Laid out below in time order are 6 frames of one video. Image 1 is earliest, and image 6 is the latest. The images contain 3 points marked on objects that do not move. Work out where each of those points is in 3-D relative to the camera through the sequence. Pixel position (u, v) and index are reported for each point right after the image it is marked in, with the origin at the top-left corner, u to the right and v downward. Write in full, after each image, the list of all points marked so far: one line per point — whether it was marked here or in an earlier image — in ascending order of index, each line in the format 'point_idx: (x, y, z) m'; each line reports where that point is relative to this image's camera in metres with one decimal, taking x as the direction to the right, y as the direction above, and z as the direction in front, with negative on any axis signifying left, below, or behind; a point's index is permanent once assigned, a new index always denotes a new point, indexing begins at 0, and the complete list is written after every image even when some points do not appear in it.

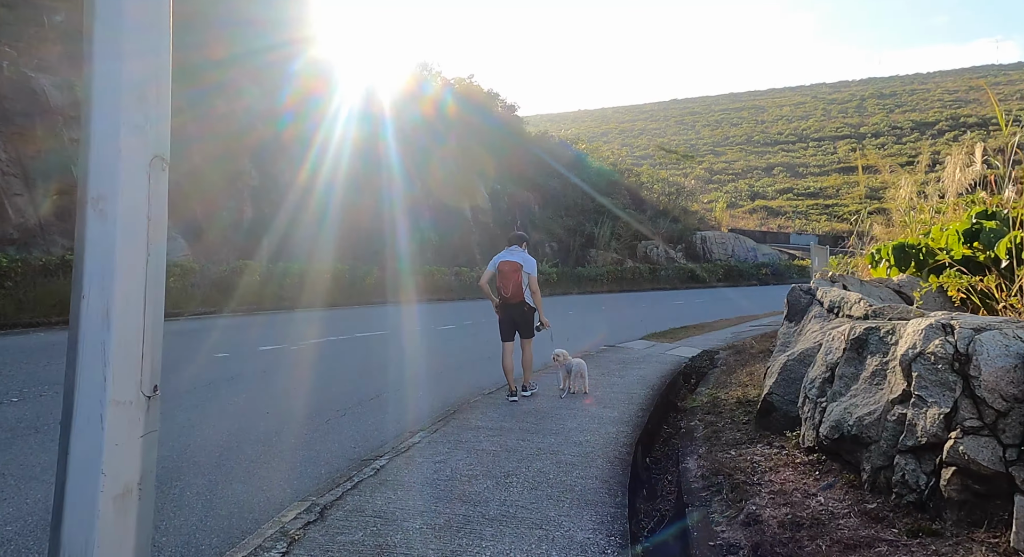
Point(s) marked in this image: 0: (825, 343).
0: (+1.7, -0.4, +3.9) m
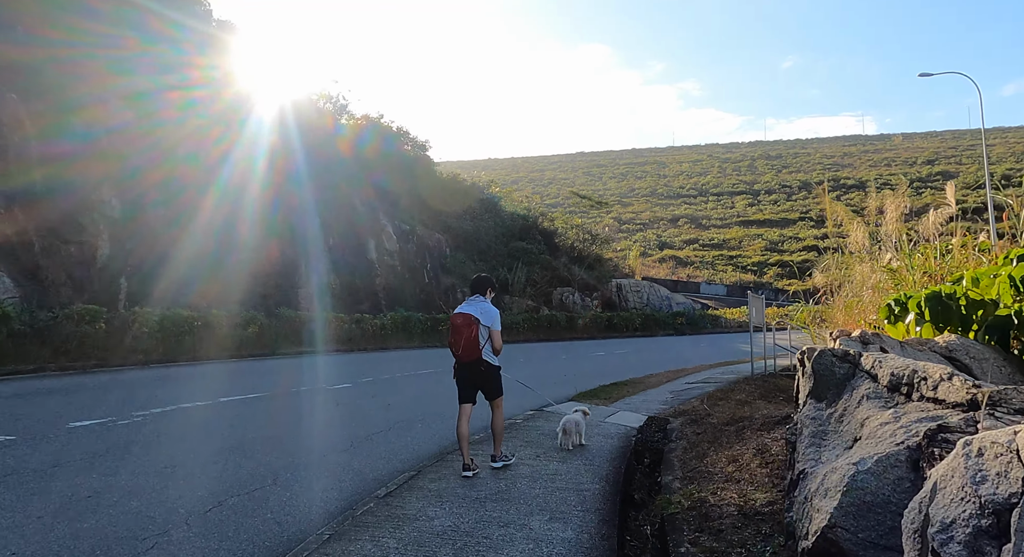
0: (+1.5, -0.6, +2.3) m
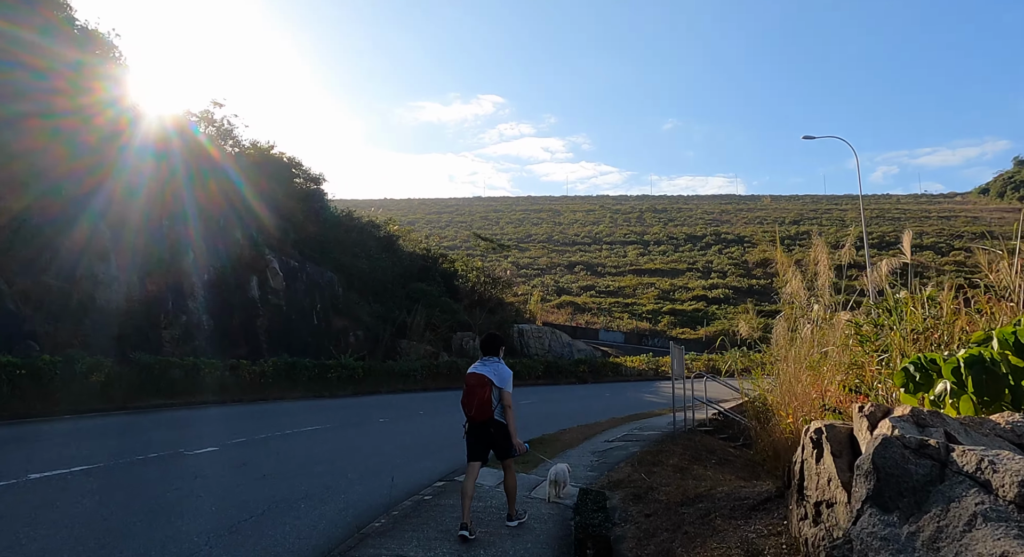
0: (+1.5, -0.7, +1.3) m
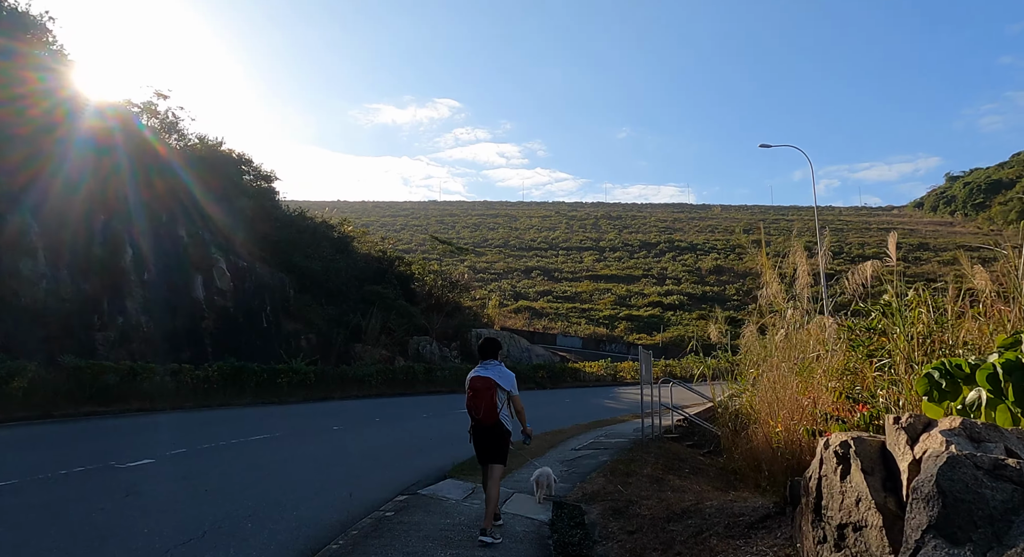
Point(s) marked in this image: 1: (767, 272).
0: (+1.6, -0.7, +0.9) m
1: (+3.1, +0.1, +8.2) m
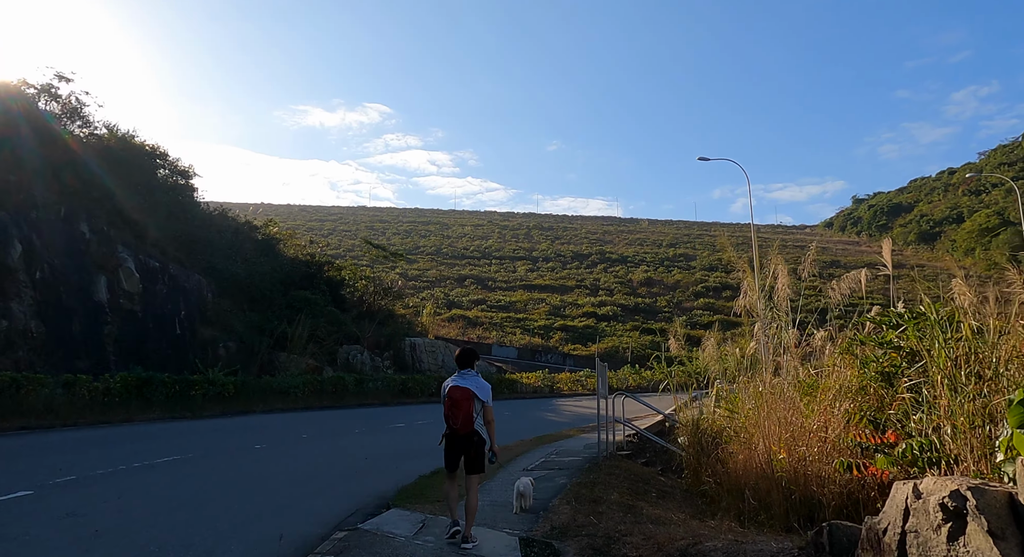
0: (+1.8, -0.7, +0.1) m
1: (+2.6, 0.0, +7.7) m
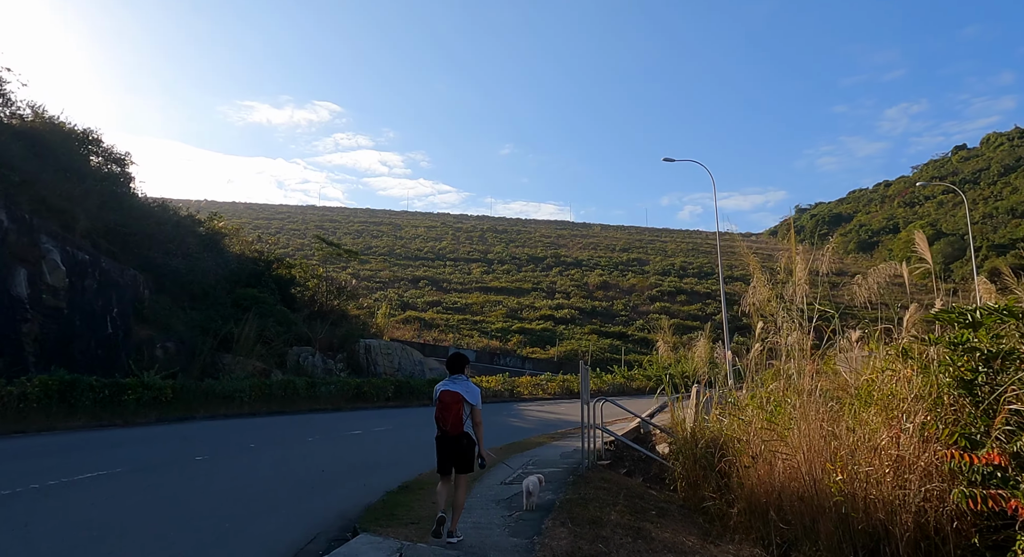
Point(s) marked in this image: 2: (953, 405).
0: (+2.2, -0.6, -0.6) m
1: (+2.5, +0.1, +6.9) m
2: (+2.5, -0.7, +4.3) m
